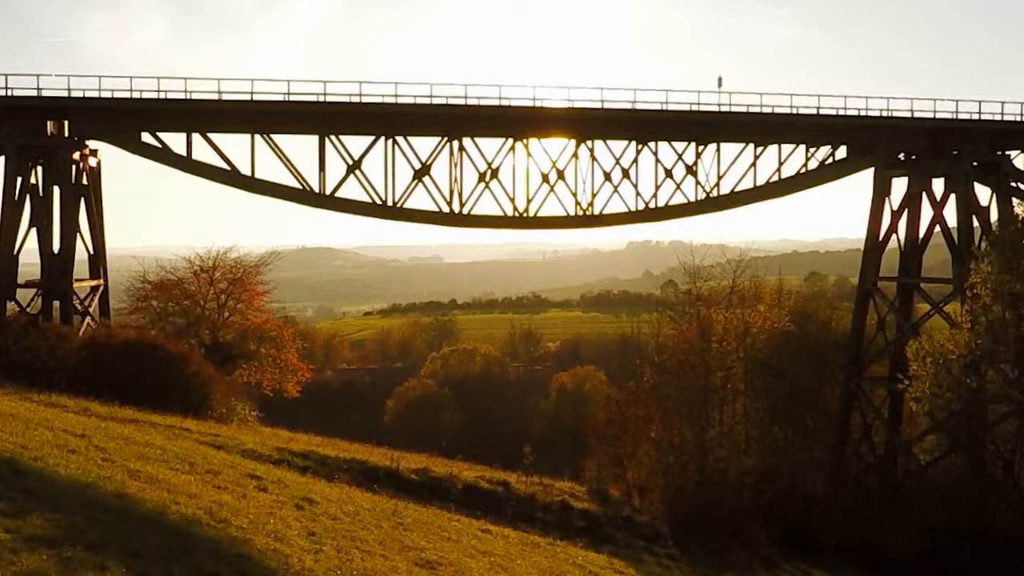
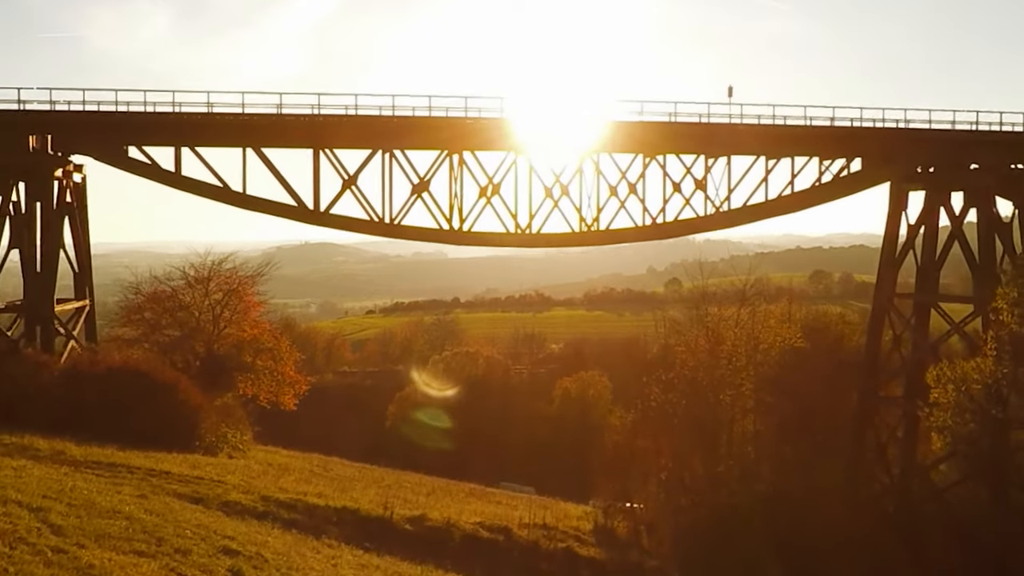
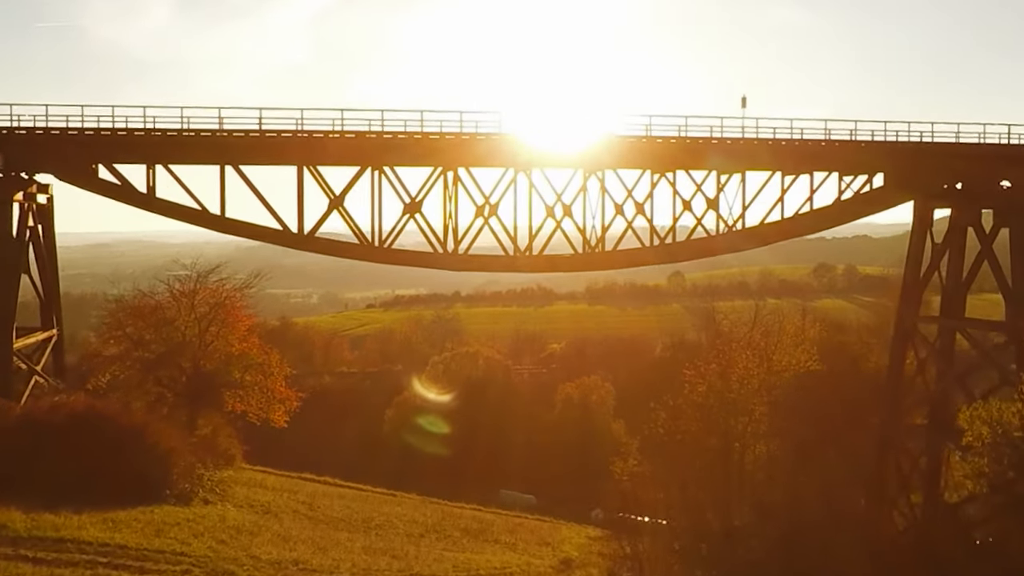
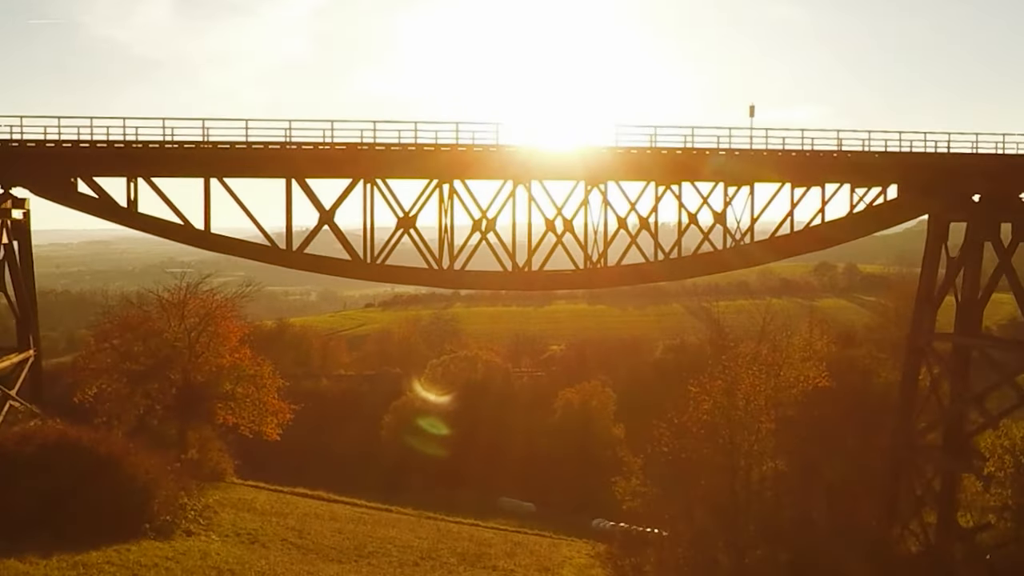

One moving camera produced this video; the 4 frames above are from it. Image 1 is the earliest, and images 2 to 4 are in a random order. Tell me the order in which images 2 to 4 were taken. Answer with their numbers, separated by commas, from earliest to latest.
2, 3, 4
